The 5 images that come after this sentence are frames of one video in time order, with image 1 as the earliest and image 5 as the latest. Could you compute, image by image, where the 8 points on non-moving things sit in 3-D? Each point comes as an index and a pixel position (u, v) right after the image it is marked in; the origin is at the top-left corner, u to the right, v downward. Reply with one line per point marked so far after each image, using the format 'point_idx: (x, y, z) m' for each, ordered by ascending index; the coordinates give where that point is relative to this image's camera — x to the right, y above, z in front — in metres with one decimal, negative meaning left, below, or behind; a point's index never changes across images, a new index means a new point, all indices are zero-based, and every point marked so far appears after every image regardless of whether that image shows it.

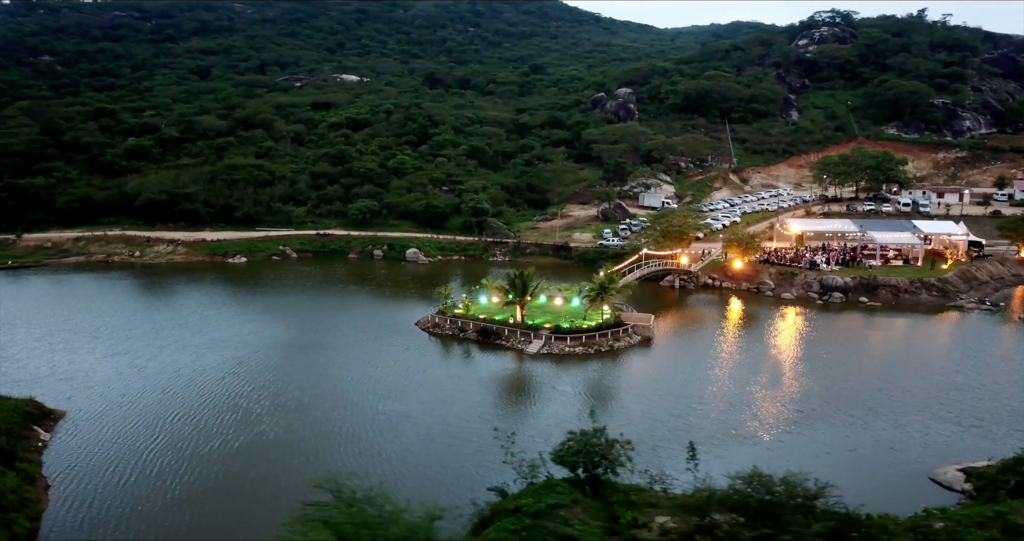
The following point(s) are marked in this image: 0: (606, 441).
0: (+2.1, -3.9, +15.9) m
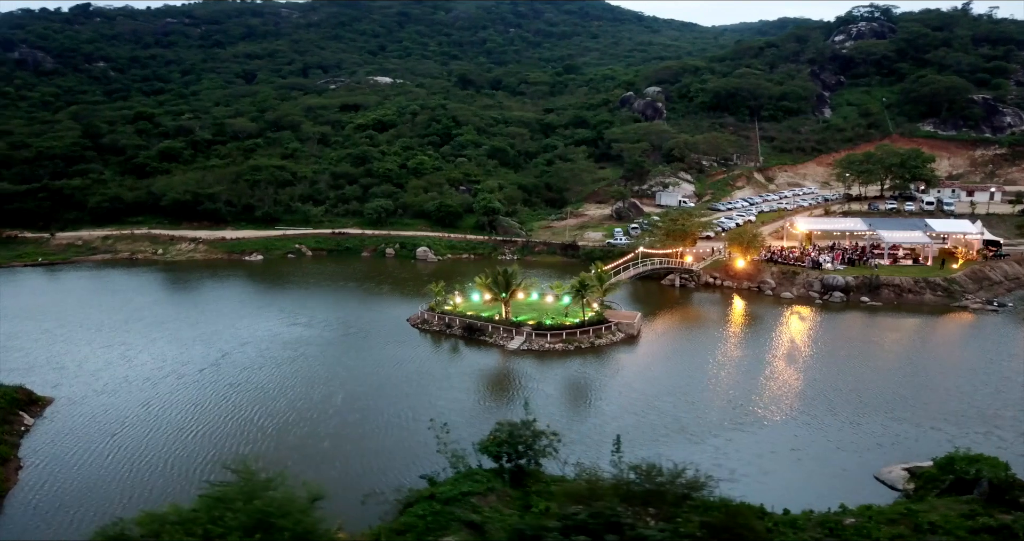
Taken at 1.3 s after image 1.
0: (+0.4, -3.7, +16.2) m
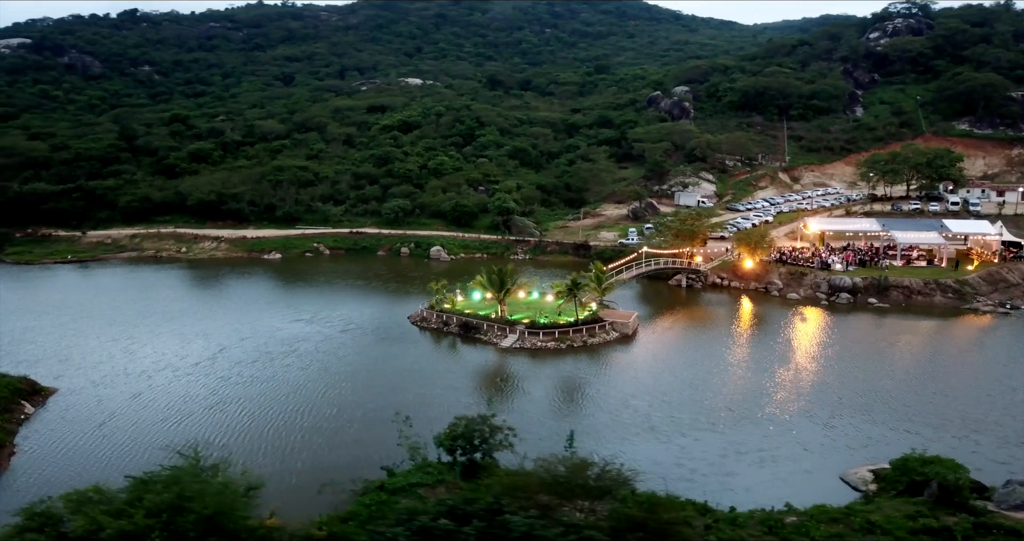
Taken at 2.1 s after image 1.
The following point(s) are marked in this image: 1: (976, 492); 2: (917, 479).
0: (-0.6, -3.7, +16.5) m
1: (+9.5, -4.5, +14.5) m
2: (+8.6, -4.5, +15.0) m
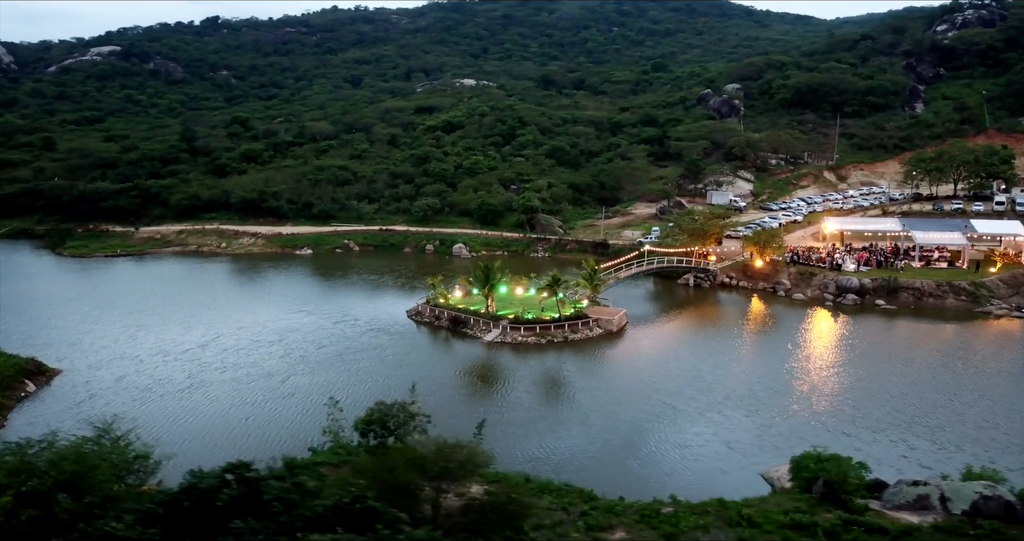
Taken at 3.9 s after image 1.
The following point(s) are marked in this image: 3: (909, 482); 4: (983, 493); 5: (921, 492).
0: (-2.7, -3.5, +17.2) m
1: (+7.2, -4.5, +14.4) m
2: (+6.3, -4.4, +14.9) m
3: (+8.2, -4.4, +14.5) m
4: (+8.8, -4.2, +13.3) m
5: (+8.0, -4.3, +13.7) m
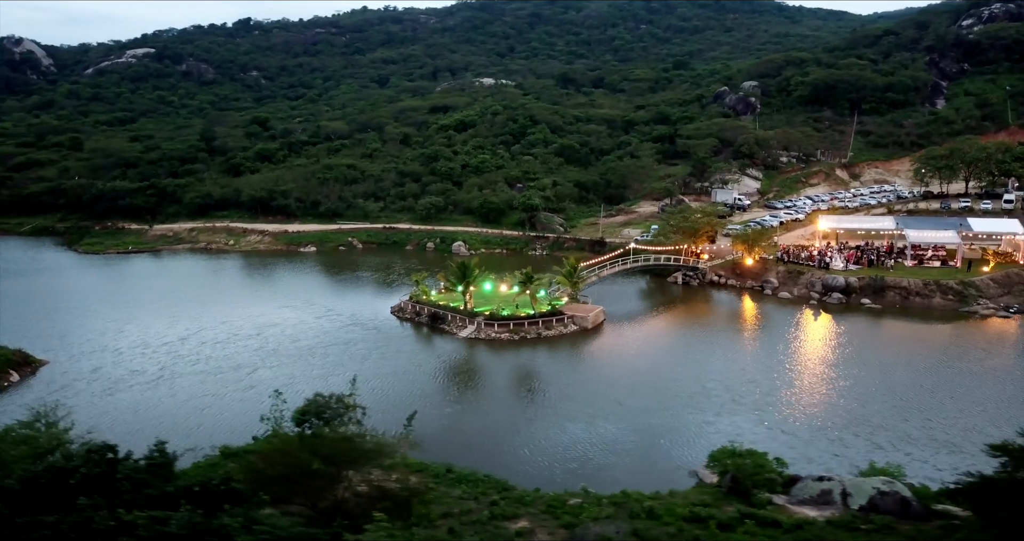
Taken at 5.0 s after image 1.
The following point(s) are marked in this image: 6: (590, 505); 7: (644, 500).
0: (-4.4, -3.4, +17.7) m
1: (+5.4, -4.4, +14.5) m
2: (+4.6, -4.3, +15.1) m
3: (+6.4, -4.3, +14.6) m
4: (+7.0, -4.1, +13.3) m
5: (+6.1, -4.3, +13.8) m
6: (+1.6, -4.7, +14.1) m
7: (+2.8, -4.7, +14.3) m
